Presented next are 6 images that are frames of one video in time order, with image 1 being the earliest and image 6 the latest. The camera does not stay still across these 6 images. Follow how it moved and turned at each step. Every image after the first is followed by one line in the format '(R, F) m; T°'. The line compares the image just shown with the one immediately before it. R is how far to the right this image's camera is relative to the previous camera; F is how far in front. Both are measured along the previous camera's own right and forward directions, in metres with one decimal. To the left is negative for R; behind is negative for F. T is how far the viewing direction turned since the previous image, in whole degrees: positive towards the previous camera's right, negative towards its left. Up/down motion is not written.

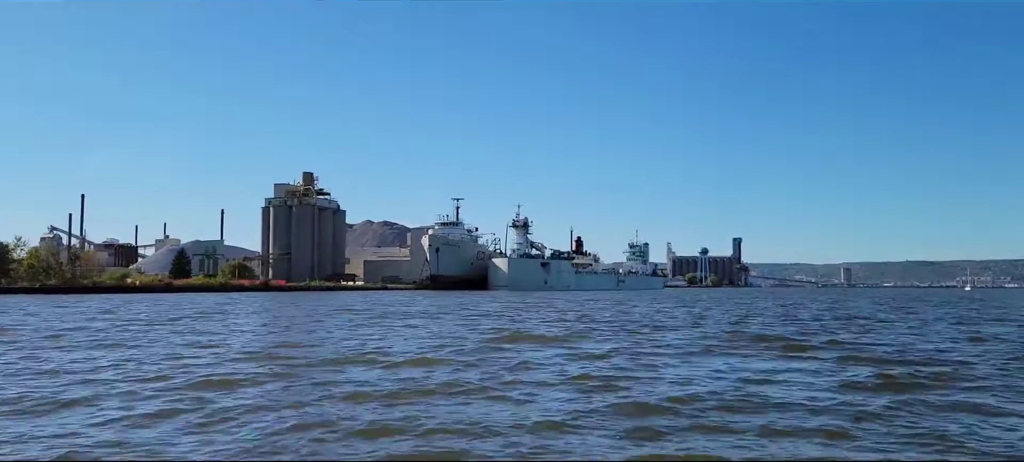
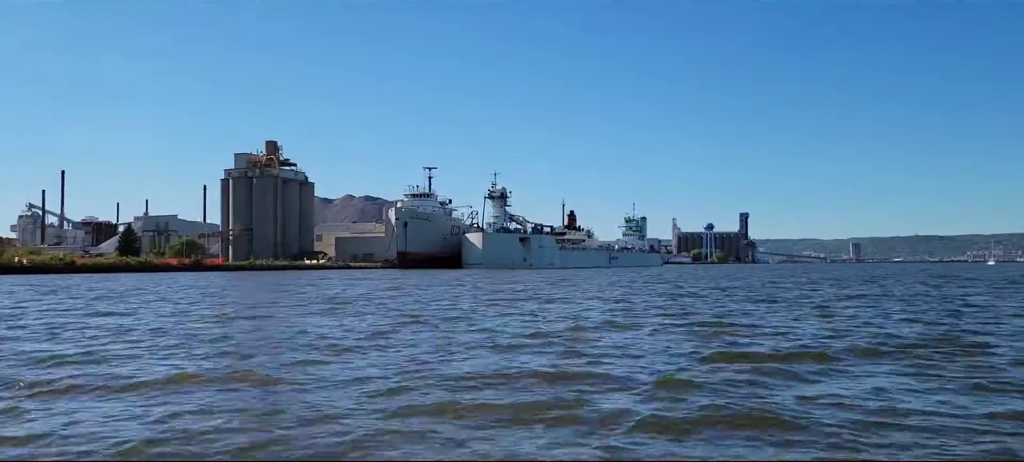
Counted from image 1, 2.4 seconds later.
(+1.7, +4.7) m; -1°
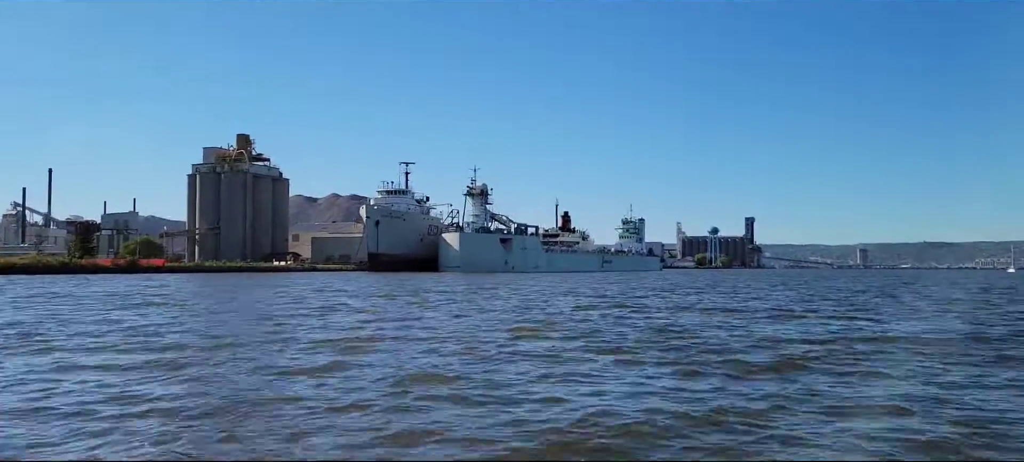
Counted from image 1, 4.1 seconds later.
(+1.2, +3.4) m; 0°
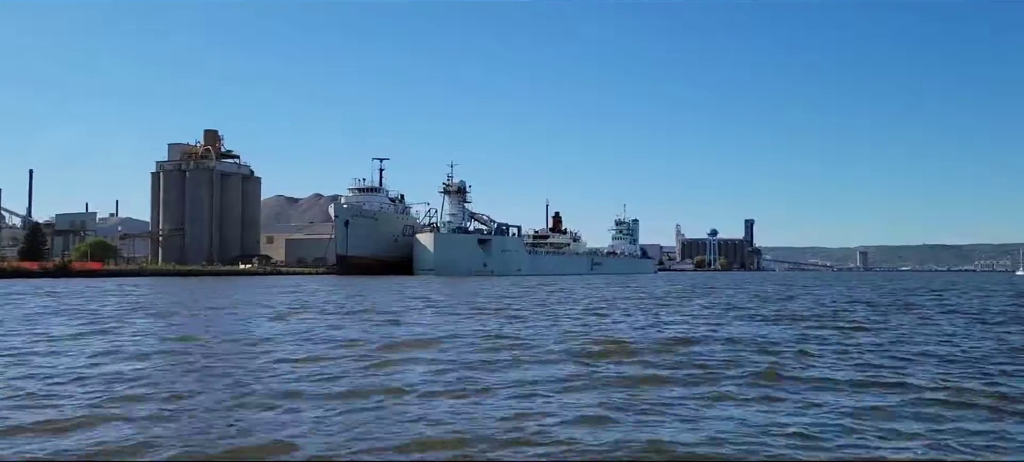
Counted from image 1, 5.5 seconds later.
(+0.9, +2.9) m; 0°
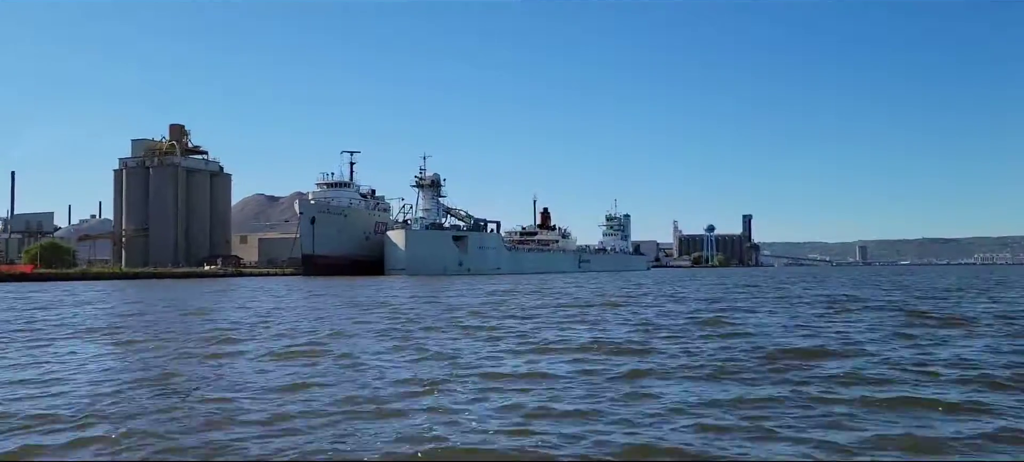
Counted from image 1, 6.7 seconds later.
(+0.9, +2.3) m; 0°
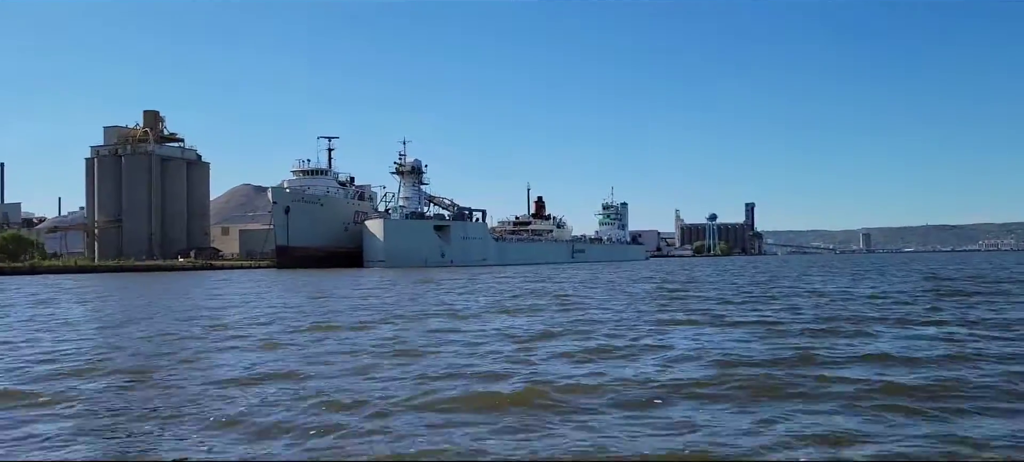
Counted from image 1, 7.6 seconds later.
(+0.7, +1.9) m; 0°
